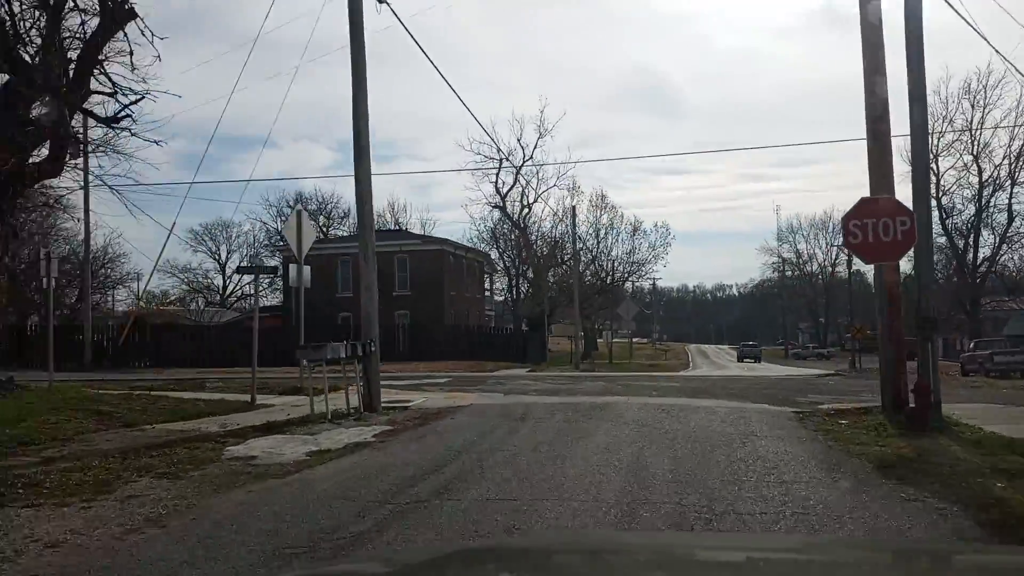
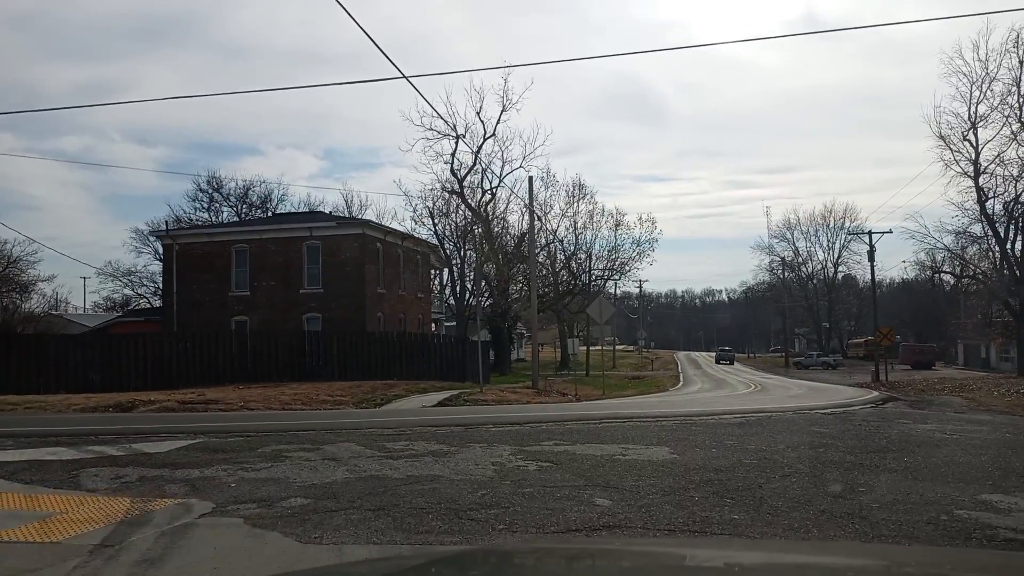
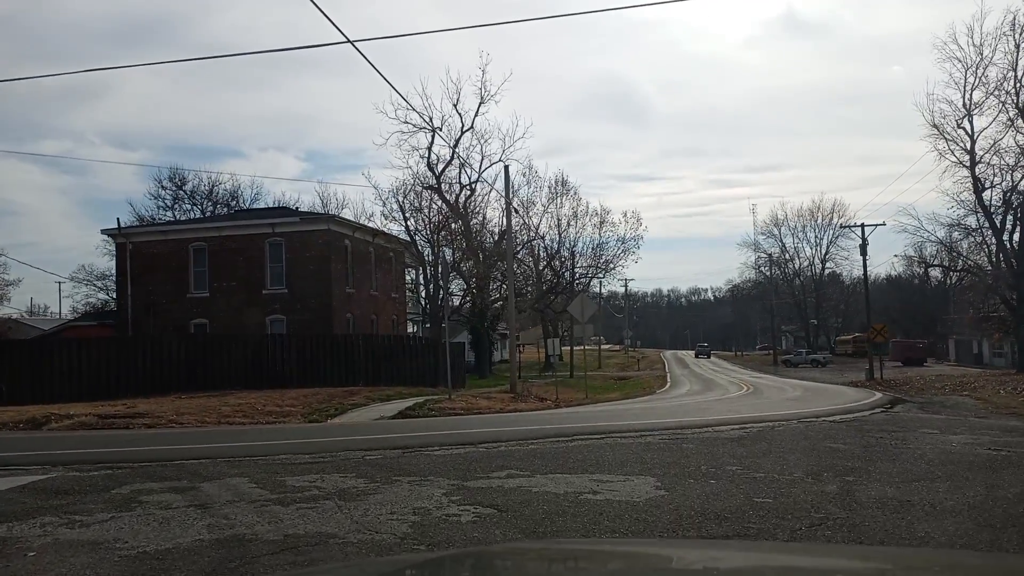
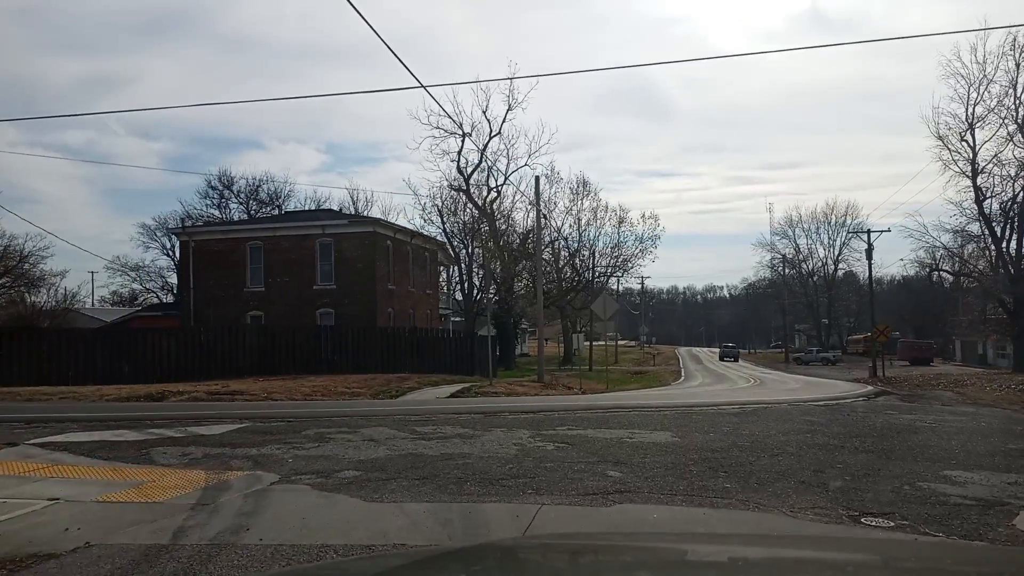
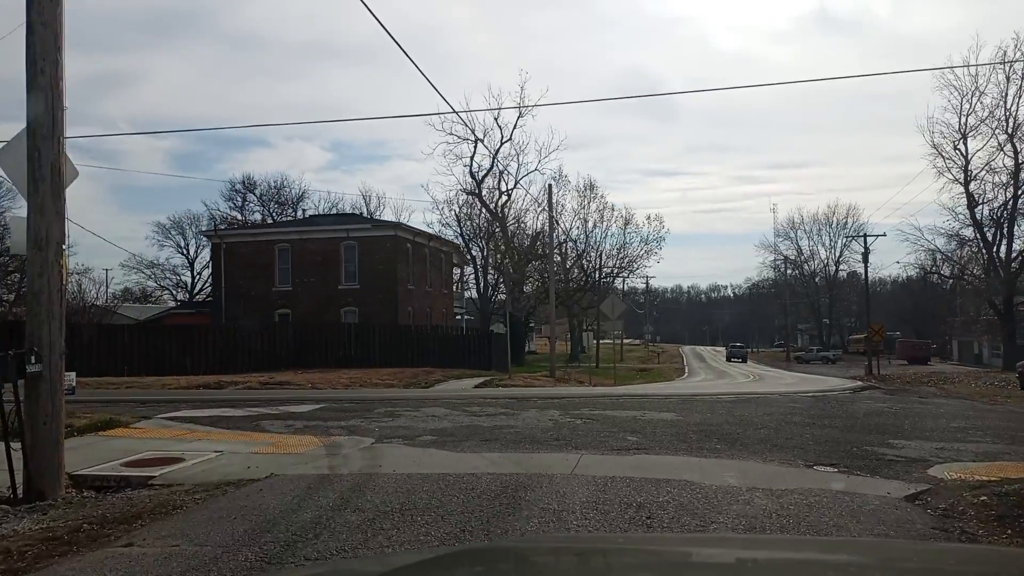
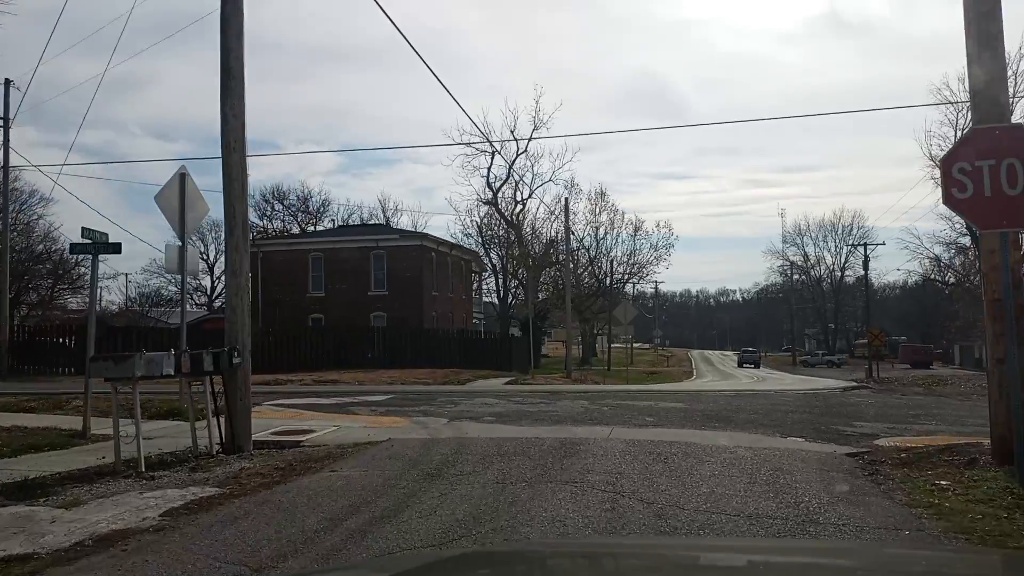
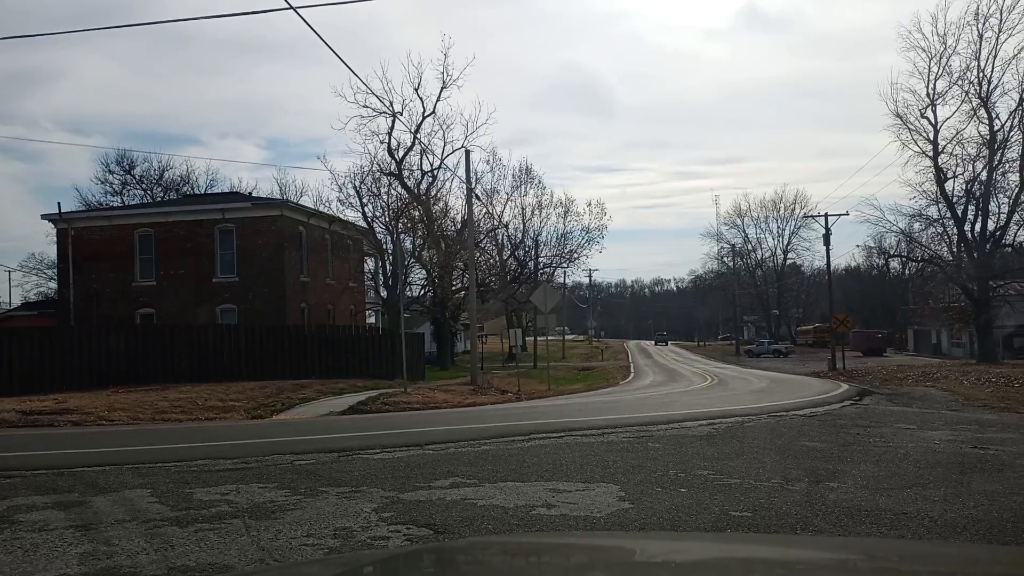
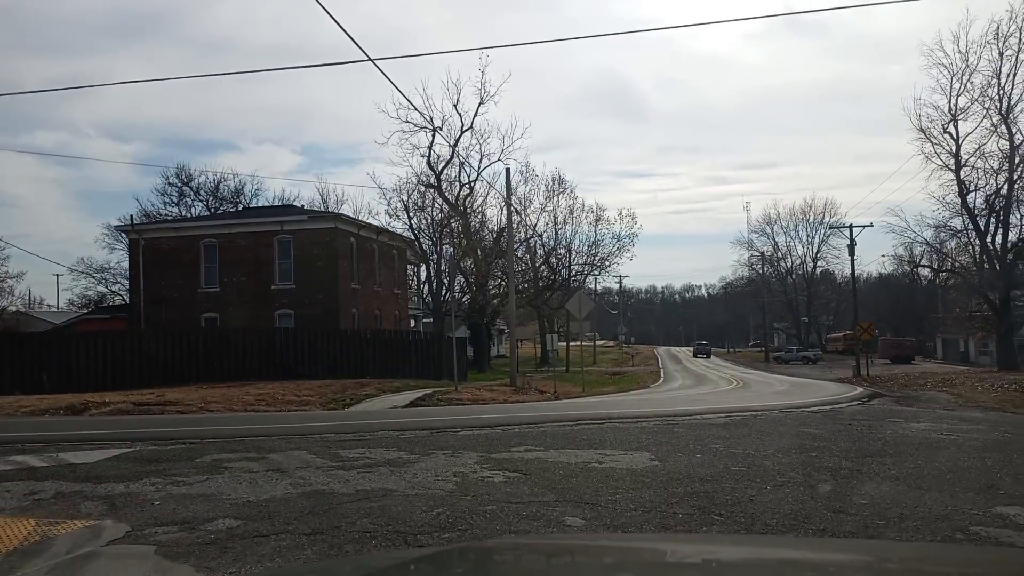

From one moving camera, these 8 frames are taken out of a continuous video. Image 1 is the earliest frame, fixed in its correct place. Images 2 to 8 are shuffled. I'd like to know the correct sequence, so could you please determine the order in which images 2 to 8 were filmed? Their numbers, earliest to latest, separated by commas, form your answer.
6, 5, 4, 2, 8, 3, 7
